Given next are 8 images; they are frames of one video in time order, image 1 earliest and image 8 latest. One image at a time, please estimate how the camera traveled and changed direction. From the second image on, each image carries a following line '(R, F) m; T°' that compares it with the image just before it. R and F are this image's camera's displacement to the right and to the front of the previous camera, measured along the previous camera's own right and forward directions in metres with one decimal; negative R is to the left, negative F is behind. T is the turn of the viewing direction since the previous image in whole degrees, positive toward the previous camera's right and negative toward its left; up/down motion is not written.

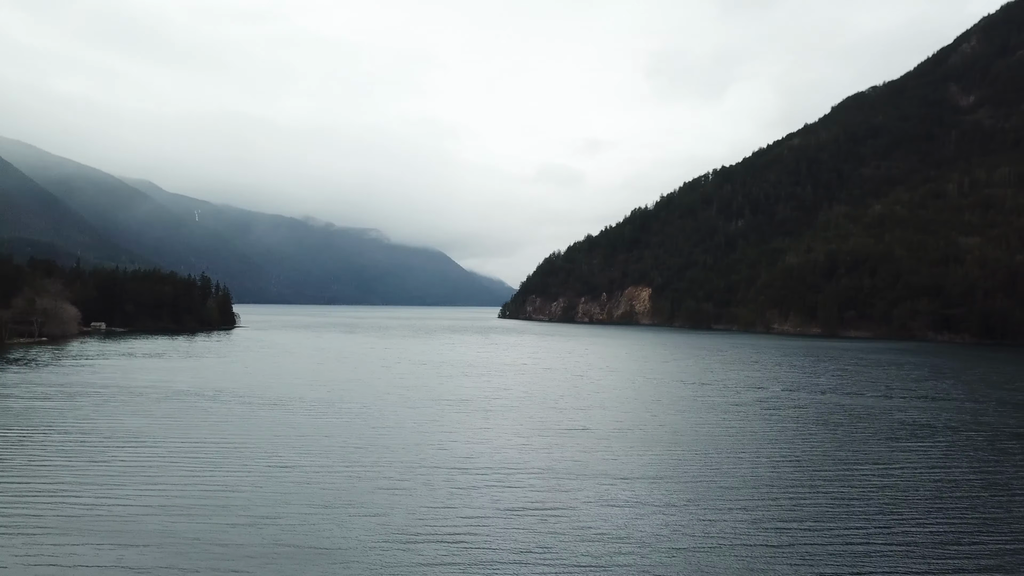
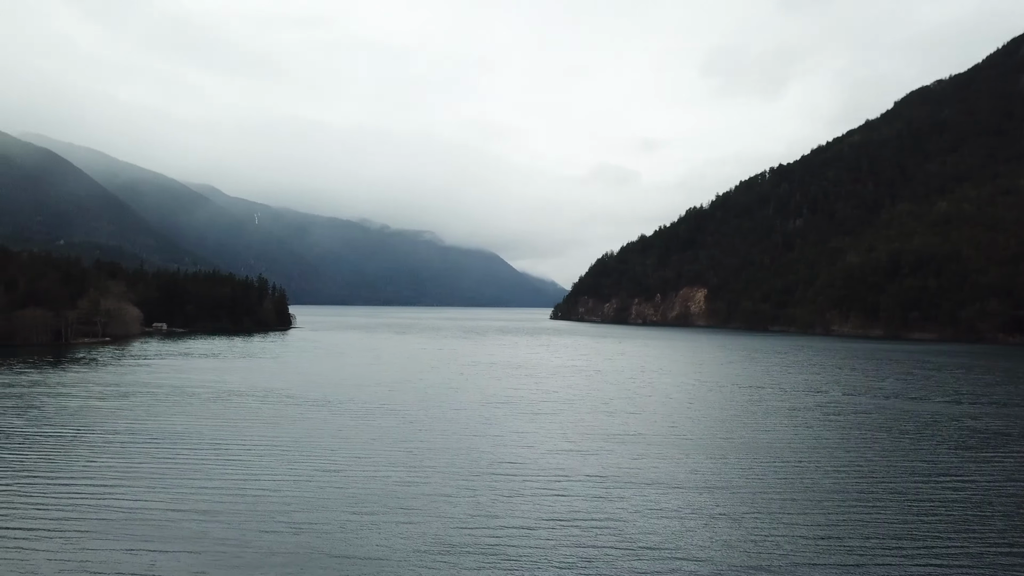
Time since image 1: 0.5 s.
(+0.2, +0.8) m; -4°
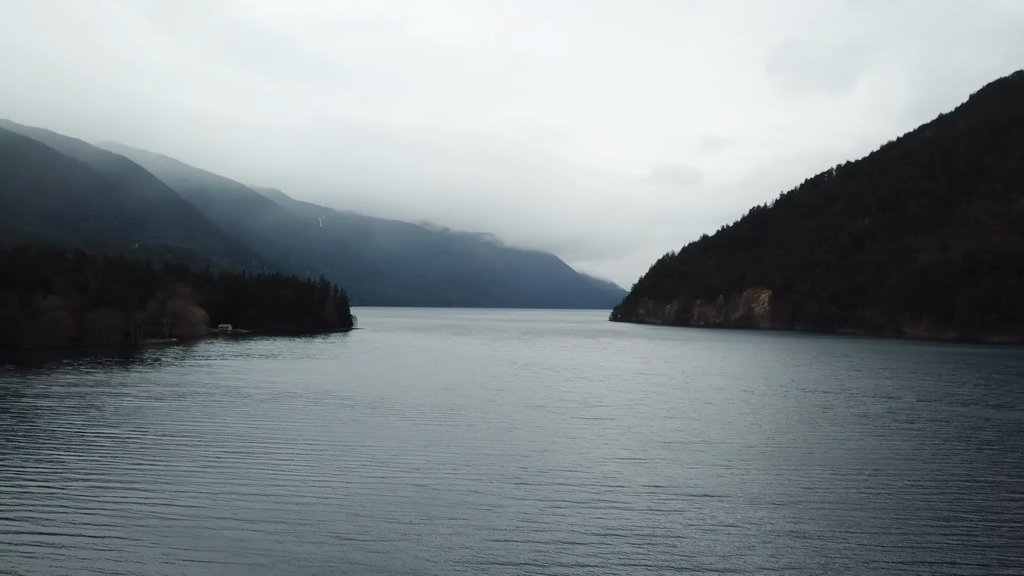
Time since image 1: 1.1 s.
(+0.3, +1.0) m; -4°
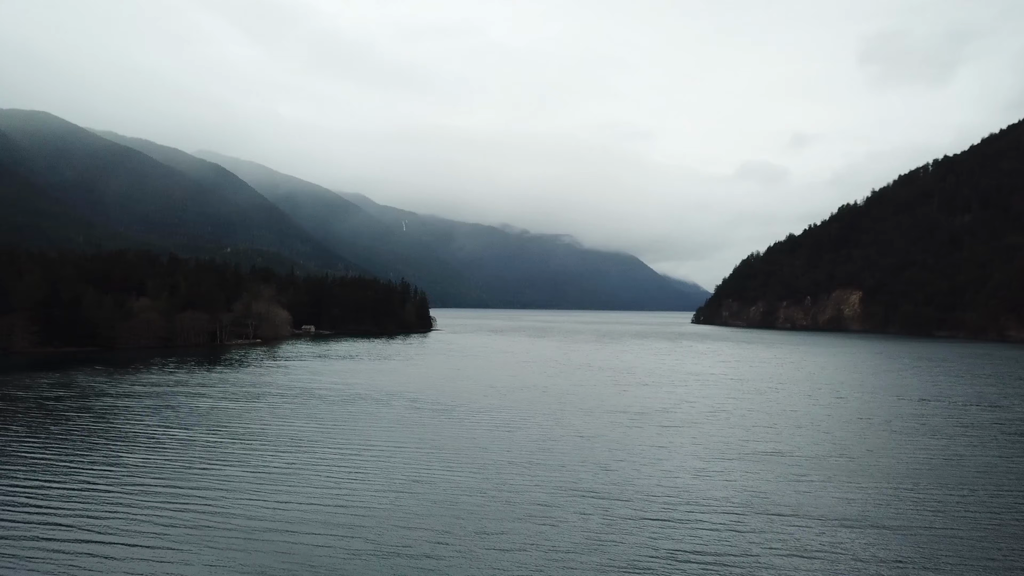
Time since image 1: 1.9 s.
(+0.4, +1.2) m; -6°
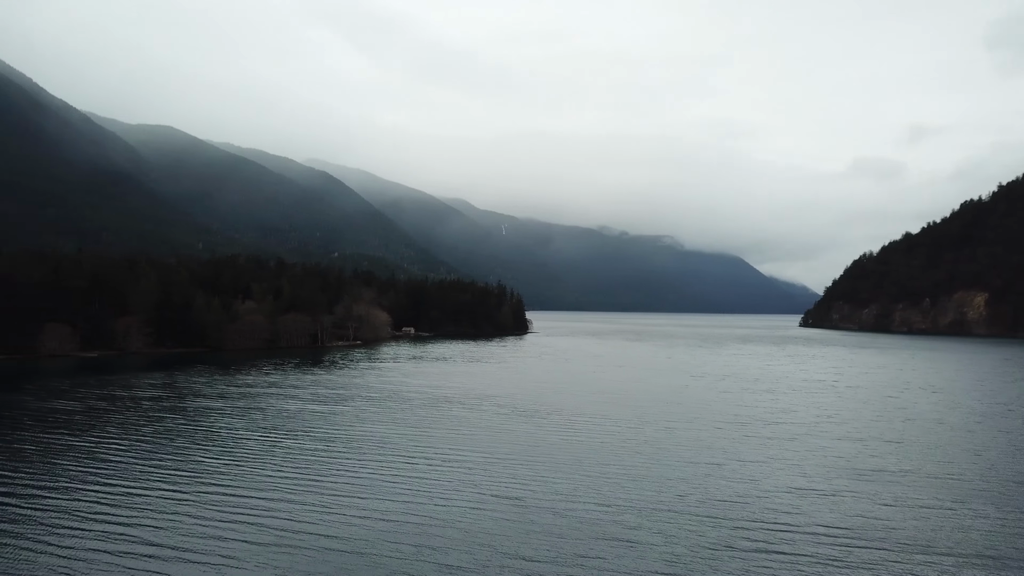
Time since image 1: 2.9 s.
(+0.5, +1.6) m; -7°
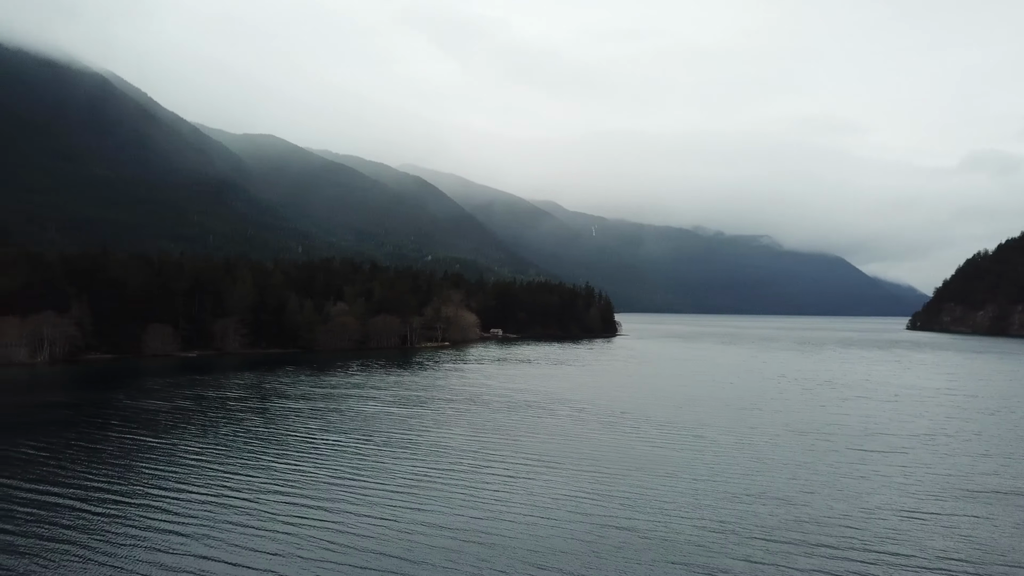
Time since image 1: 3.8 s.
(+0.5, +1.3) m; -6°
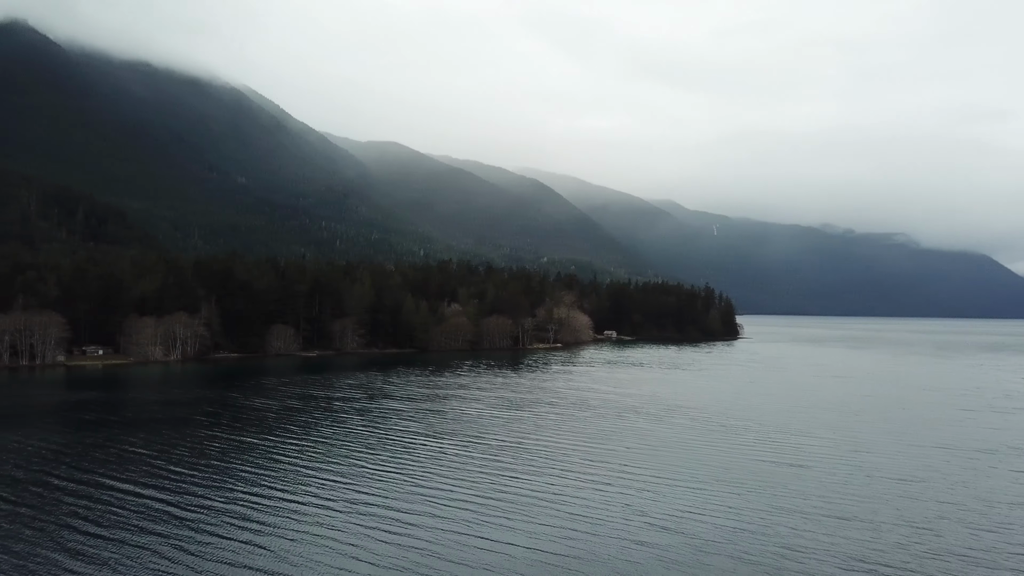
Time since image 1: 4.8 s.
(+0.6, +1.5) m; -8°
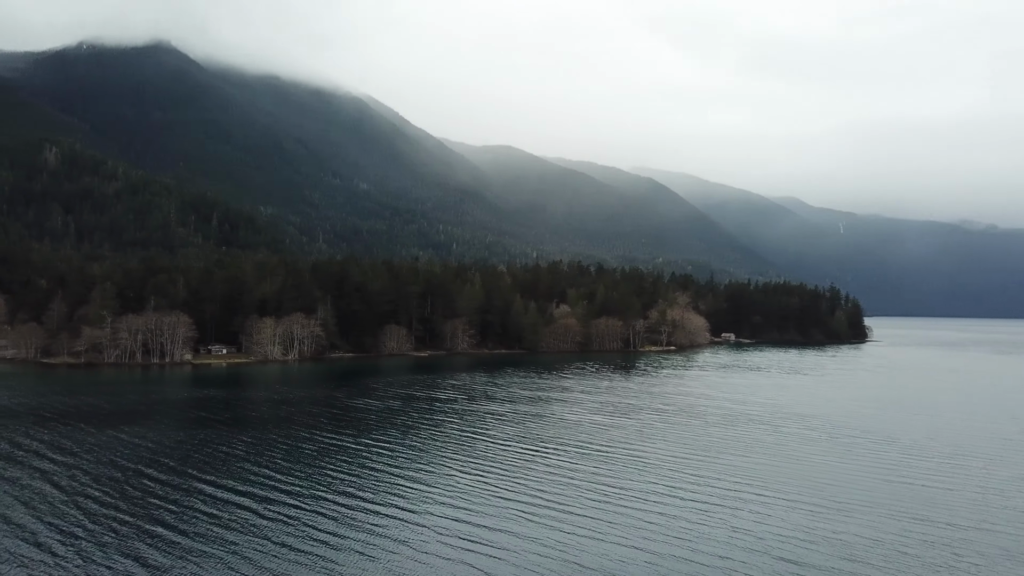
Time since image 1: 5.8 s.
(+0.6, +1.5) m; -8°
